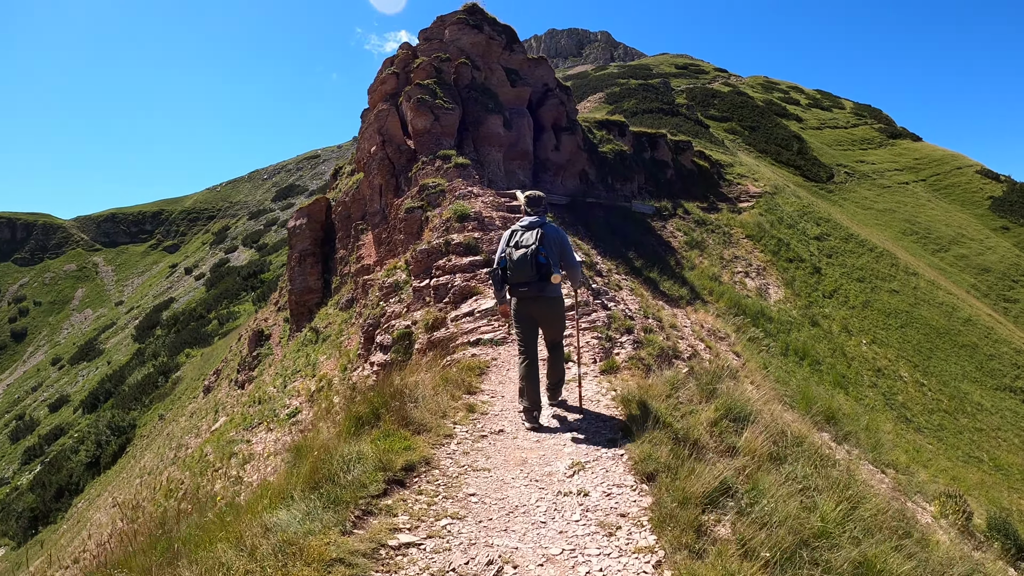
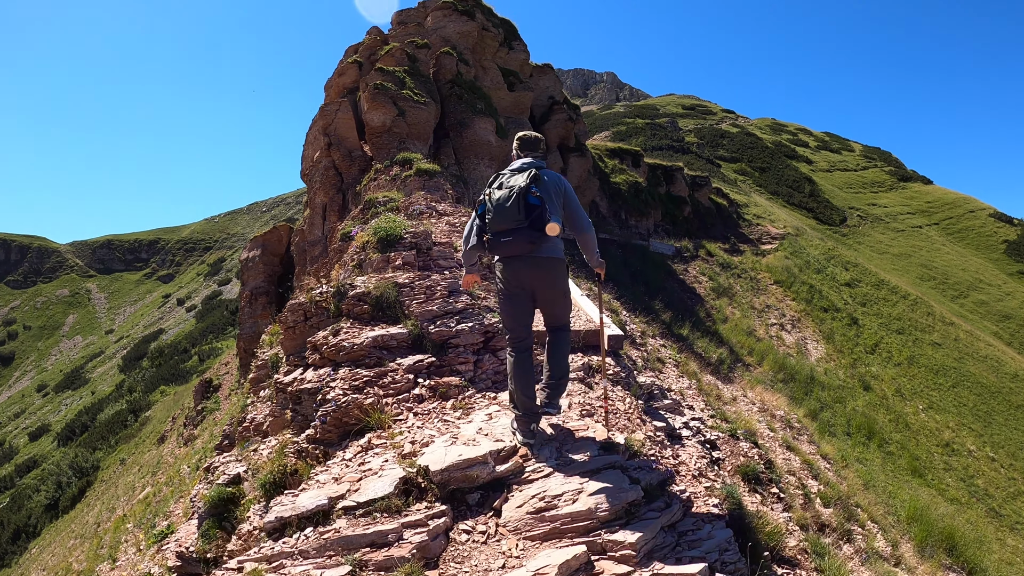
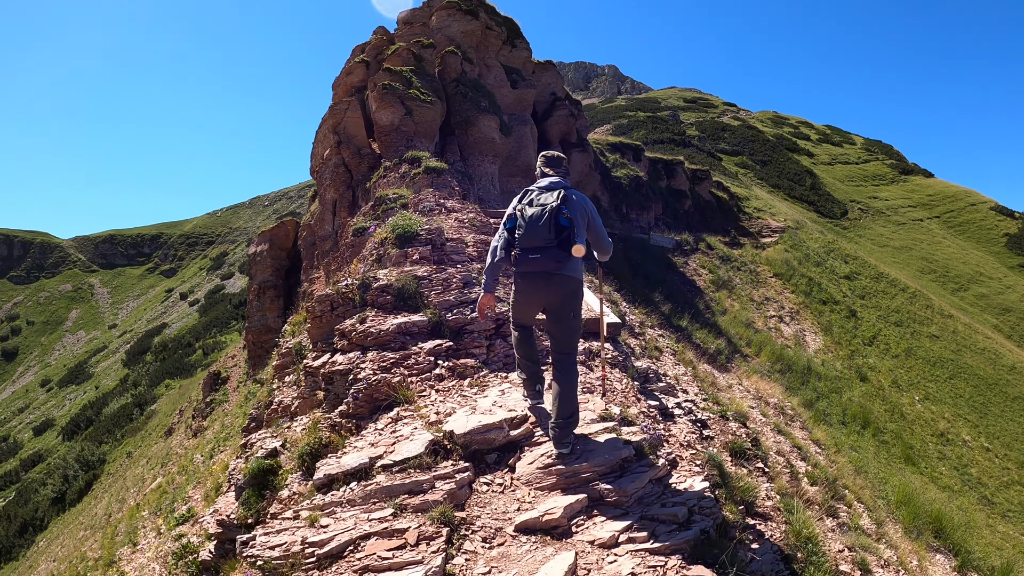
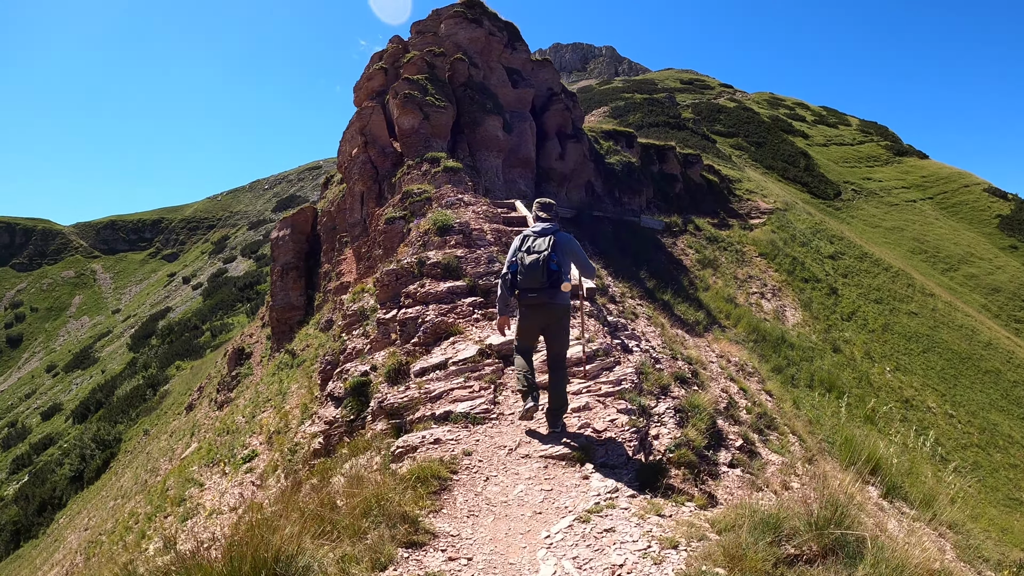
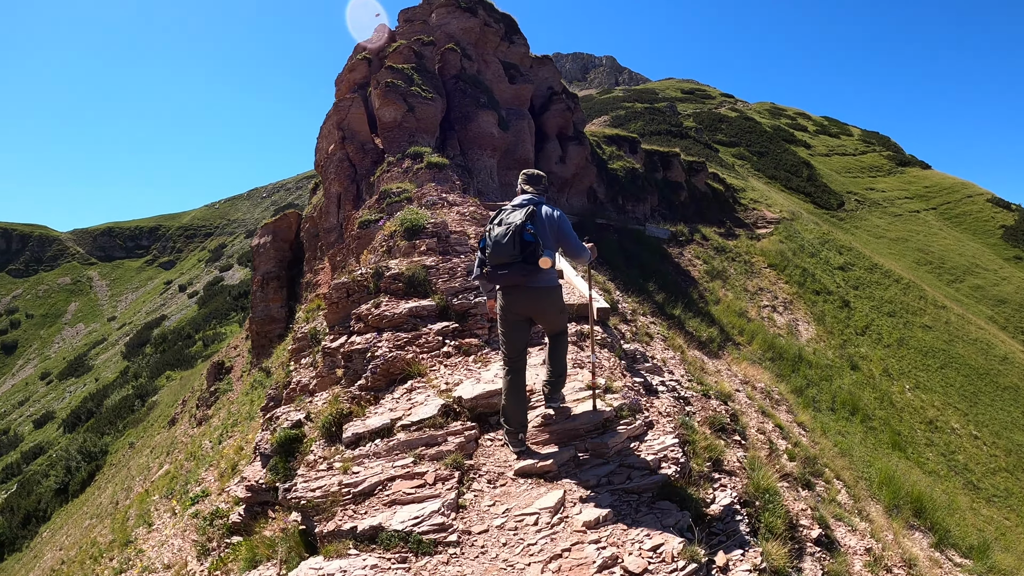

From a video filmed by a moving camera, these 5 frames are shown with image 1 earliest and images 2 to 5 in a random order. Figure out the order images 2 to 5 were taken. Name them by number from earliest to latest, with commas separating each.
4, 5, 3, 2
